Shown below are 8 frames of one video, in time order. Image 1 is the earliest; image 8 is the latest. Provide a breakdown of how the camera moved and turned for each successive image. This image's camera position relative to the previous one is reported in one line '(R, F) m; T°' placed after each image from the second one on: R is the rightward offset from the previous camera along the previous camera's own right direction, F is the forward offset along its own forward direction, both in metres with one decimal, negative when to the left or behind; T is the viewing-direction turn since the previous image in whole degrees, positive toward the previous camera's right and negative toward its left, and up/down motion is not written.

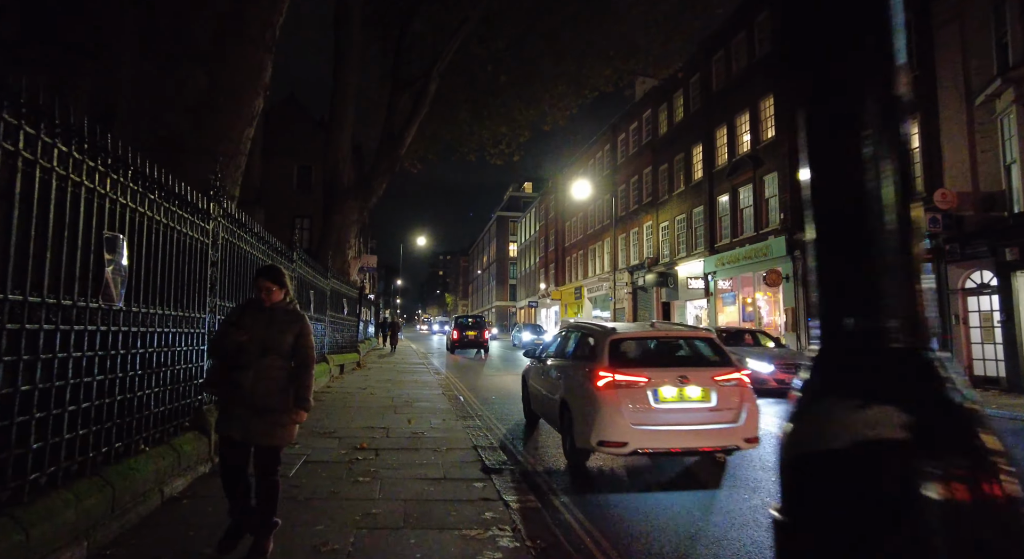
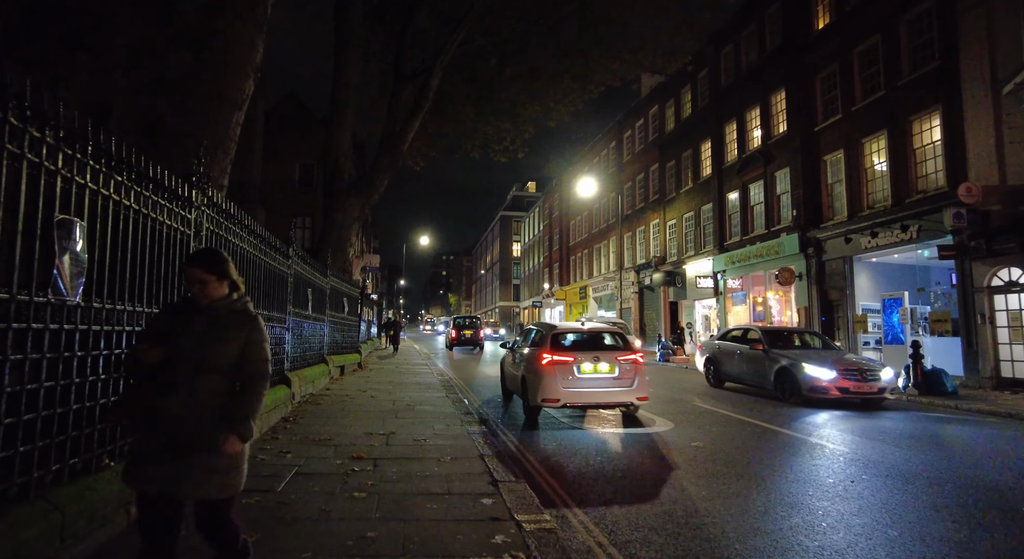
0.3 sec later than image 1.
(-0.1, +0.5) m; 0°
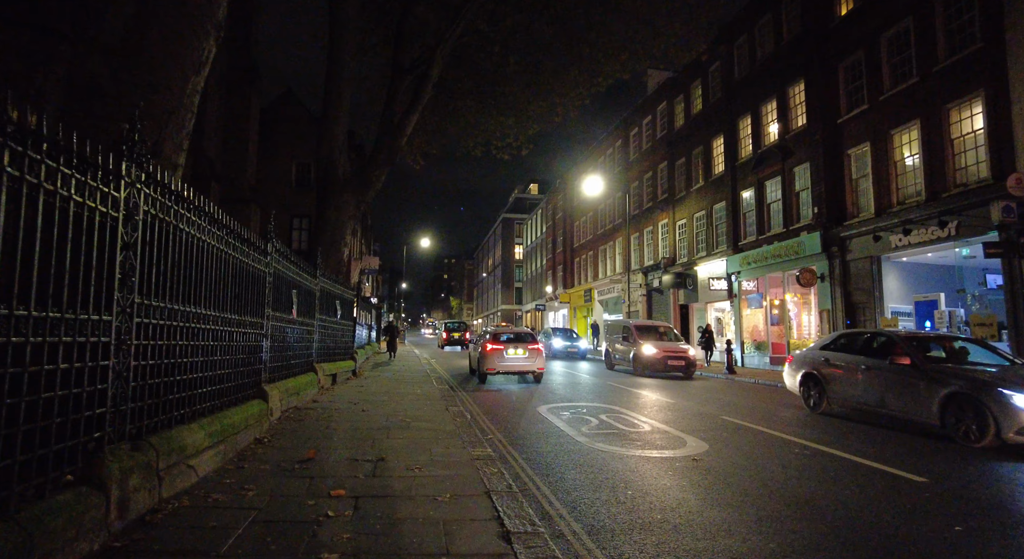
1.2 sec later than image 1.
(-0.1, +1.1) m; 0°
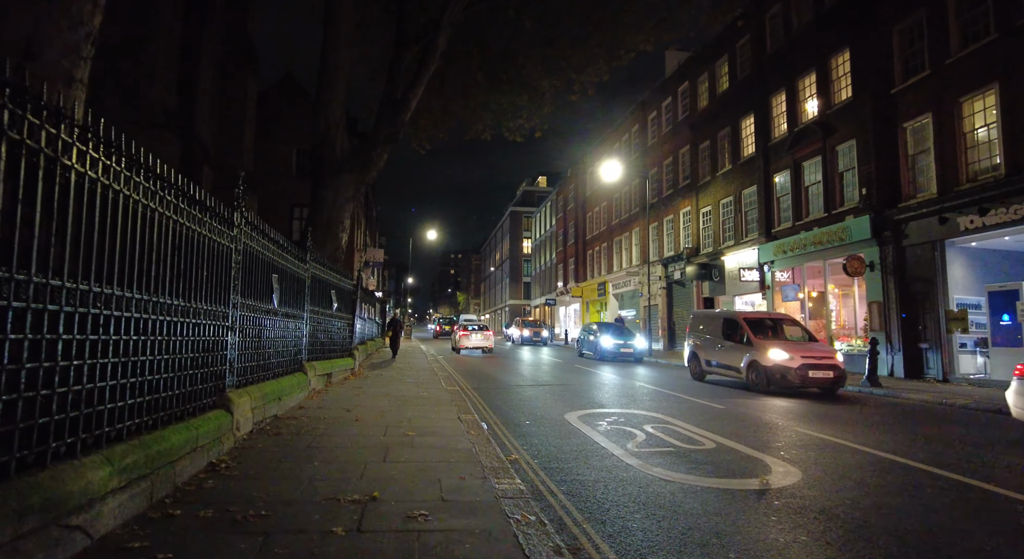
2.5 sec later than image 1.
(-0.3, +1.8) m; -1°
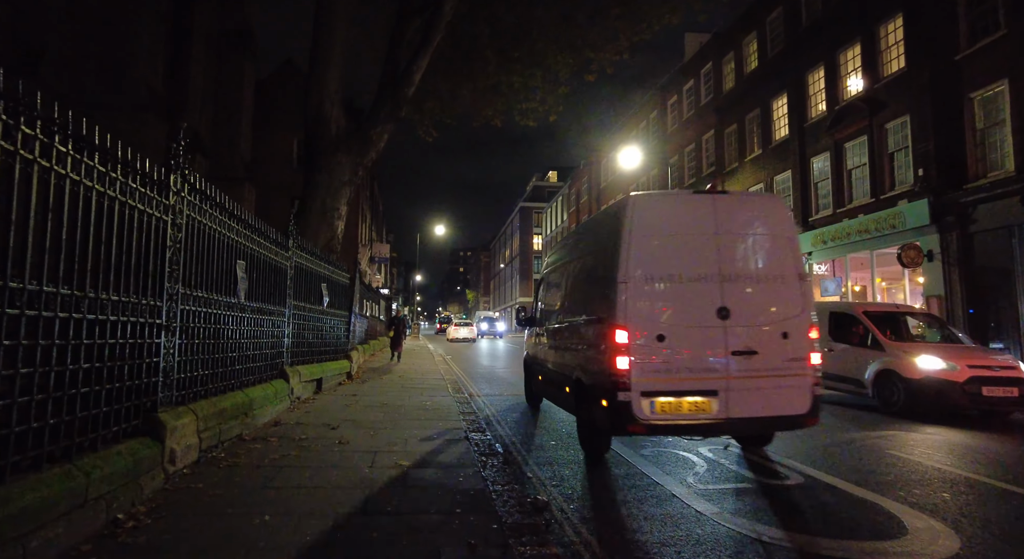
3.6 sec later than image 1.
(-0.1, +1.7) m; -1°
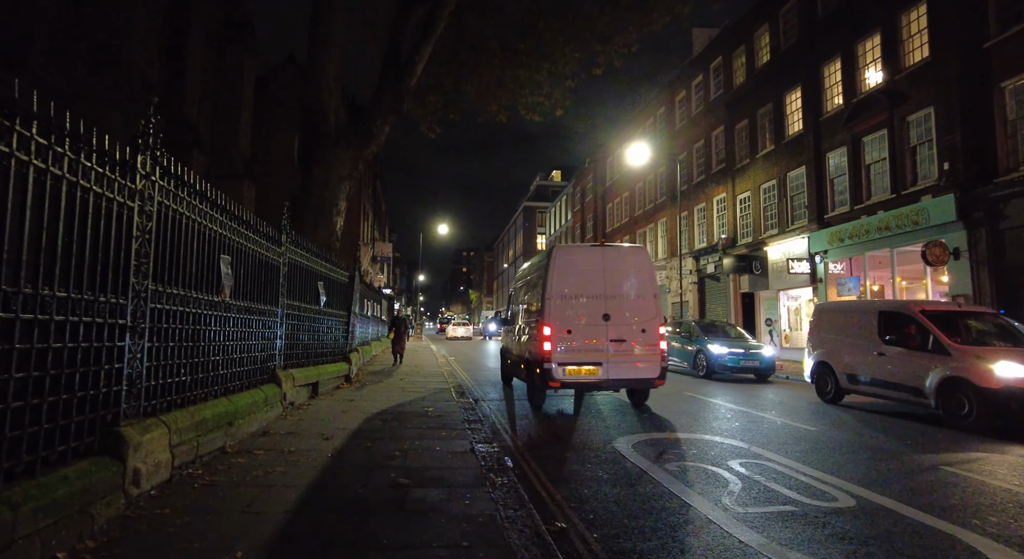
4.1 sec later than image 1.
(-0.1, +0.6) m; 0°
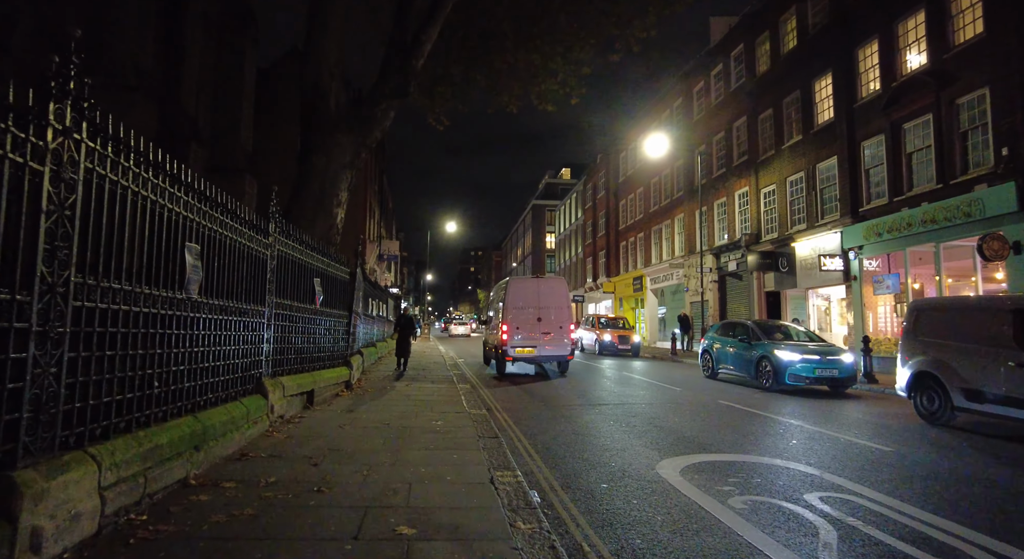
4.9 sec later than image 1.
(-0.2, +1.2) m; -1°
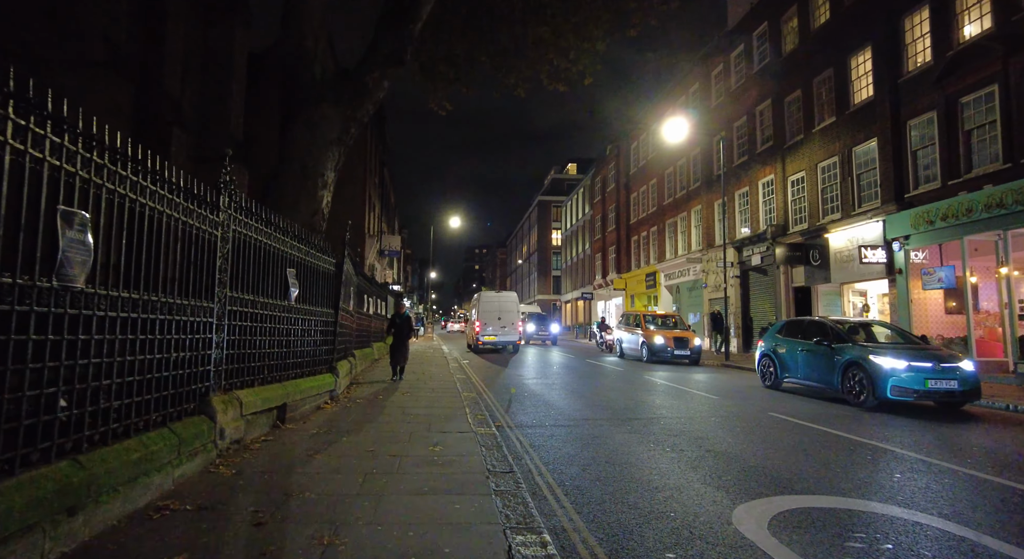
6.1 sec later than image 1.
(-0.1, +1.7) m; 0°
